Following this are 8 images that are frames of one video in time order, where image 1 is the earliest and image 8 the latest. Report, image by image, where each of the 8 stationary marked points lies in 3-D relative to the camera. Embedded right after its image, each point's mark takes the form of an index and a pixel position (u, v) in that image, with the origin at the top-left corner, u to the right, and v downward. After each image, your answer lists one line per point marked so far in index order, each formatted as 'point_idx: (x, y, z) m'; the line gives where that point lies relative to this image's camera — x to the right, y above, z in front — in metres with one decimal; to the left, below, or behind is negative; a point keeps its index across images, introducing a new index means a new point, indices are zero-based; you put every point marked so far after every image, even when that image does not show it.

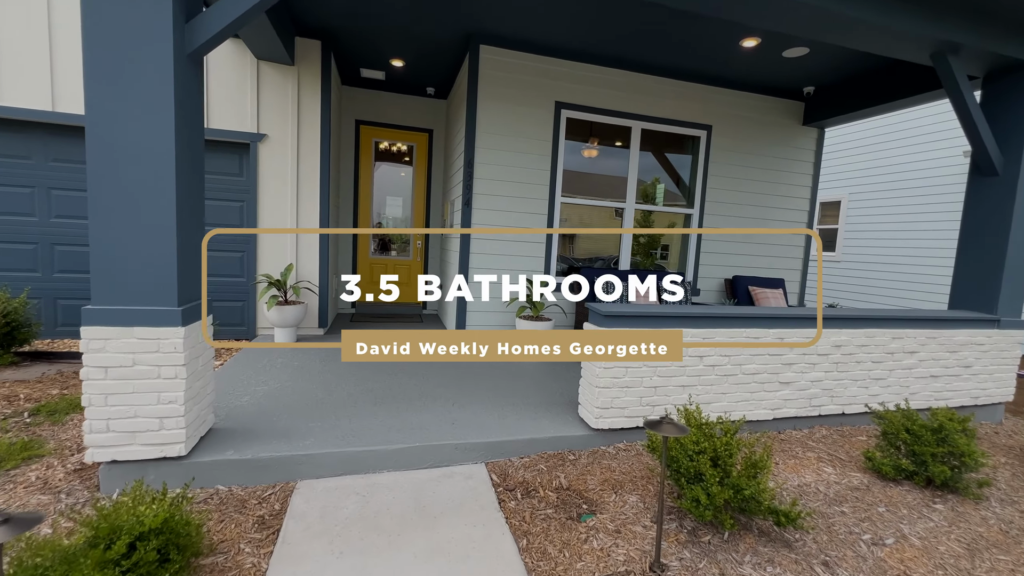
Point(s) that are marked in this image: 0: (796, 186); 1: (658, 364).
0: (+3.7, +1.3, +5.8) m
1: (+0.9, -0.5, +2.9) m
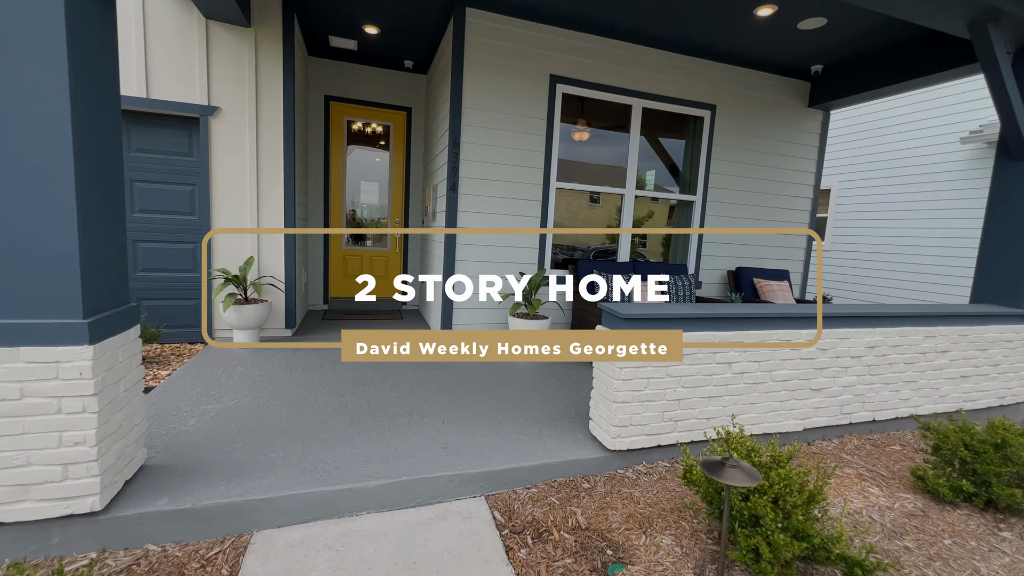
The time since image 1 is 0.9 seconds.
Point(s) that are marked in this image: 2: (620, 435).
0: (+3.6, +1.4, +5.5) m
1: (+1.0, -0.5, +2.5) m
2: (+0.6, -0.8, +2.4) m
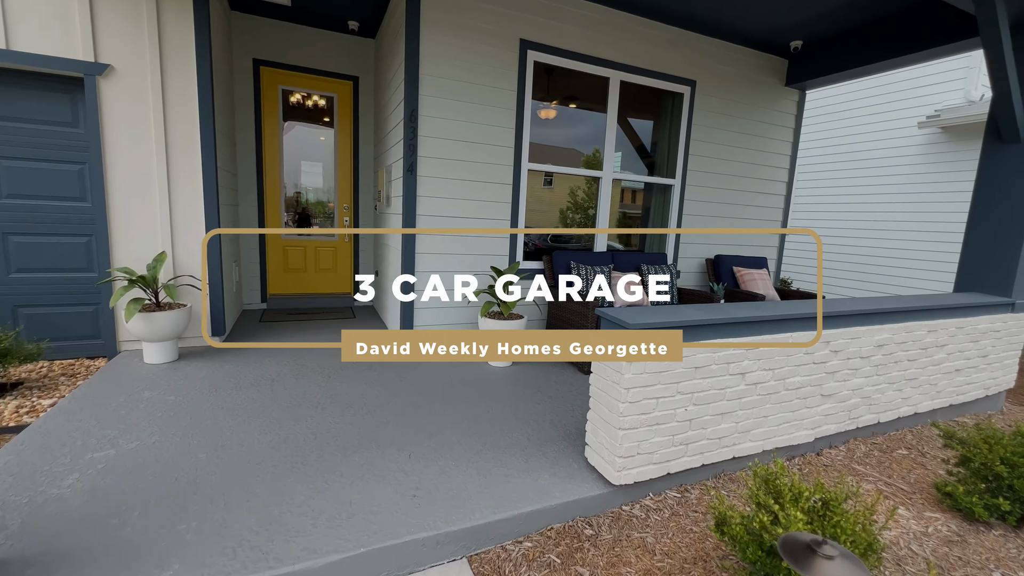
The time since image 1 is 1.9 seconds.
0: (+3.1, +1.6, +5.3) m
1: (+0.9, -0.5, +2.1) m
2: (+0.5, -0.8, +2.0) m
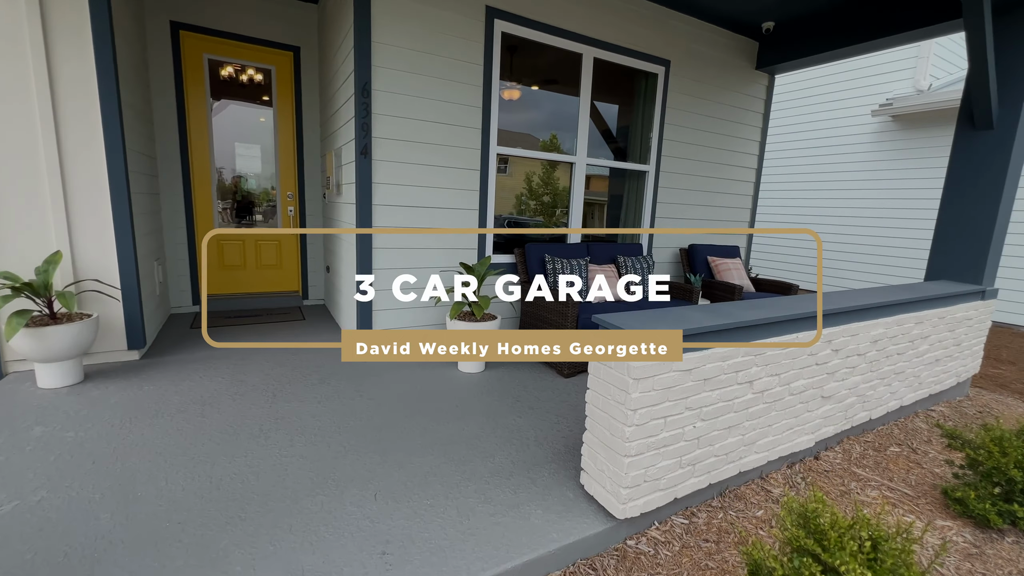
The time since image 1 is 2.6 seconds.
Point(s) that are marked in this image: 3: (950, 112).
0: (+2.7, +1.7, +5.2) m
1: (+0.8, -0.5, +1.9) m
2: (+0.5, -0.8, +1.7) m
3: (+6.0, +2.4, +6.1) m
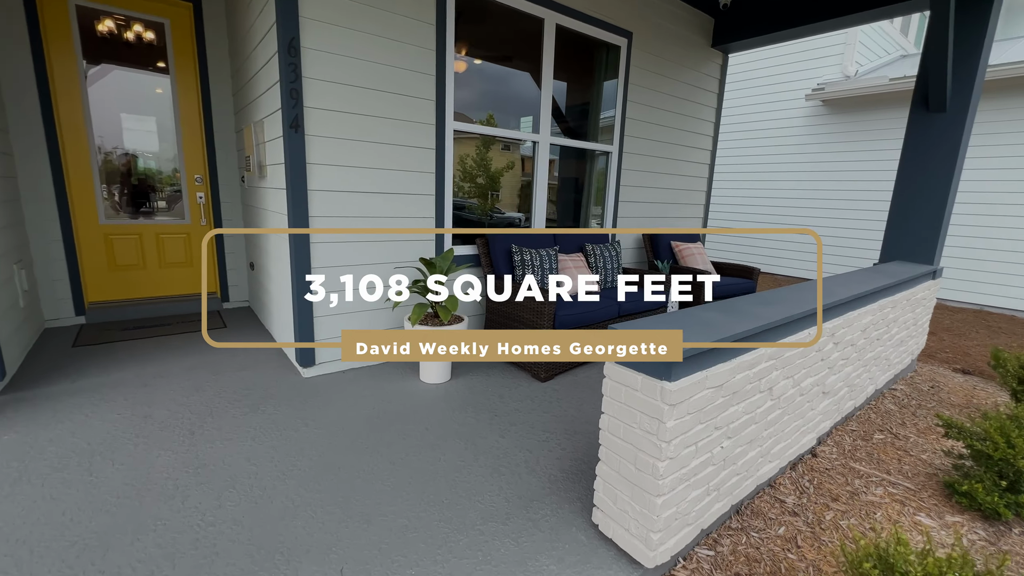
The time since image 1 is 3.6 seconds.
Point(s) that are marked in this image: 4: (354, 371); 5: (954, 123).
0: (+2.2, +1.9, +5.1) m
1: (+0.8, -0.5, +1.6) m
2: (+0.5, -0.8, +1.4) m
3: (+5.3, +2.8, +6.5) m
4: (-1.0, -0.5, +2.9) m
5: (+3.3, +1.2, +3.4) m
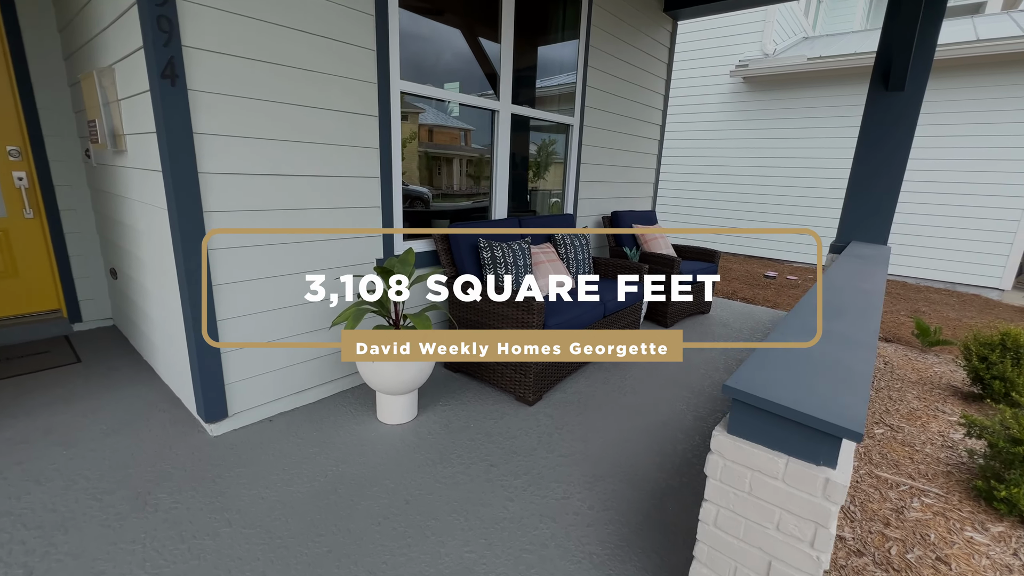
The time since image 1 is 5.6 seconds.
0: (+1.5, +2.1, +4.8) m
1: (+0.9, -0.5, +1.3) m
2: (+0.7, -0.9, +1.1) m
3: (+4.2, +3.2, +6.7) m
4: (-1.1, -0.6, +2.2) m
5: (+3.0, +1.4, +3.4) m
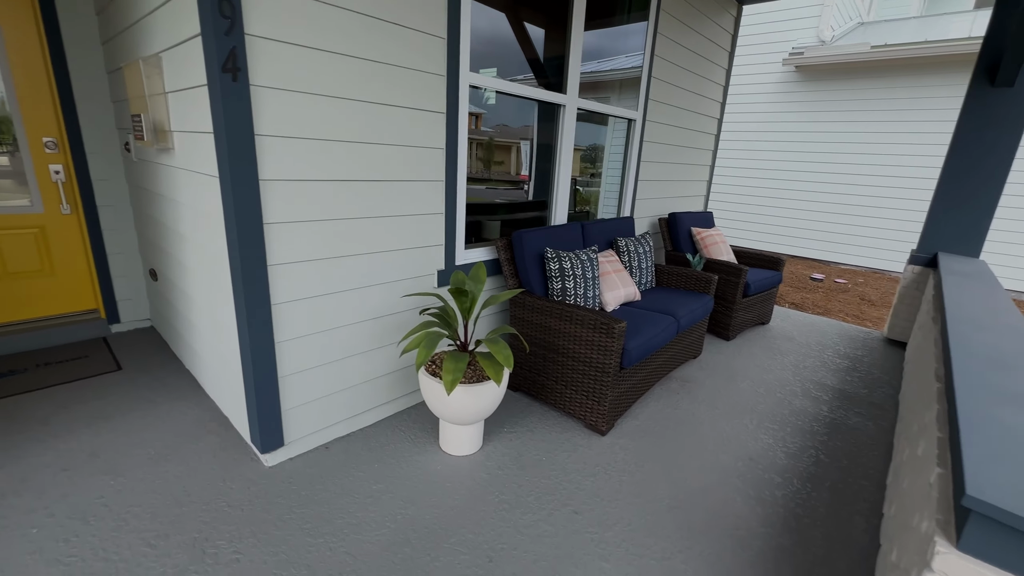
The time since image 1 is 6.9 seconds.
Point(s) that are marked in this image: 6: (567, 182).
0: (+2.0, +2.0, +4.5) m
1: (+1.3, -0.7, +1.0) m
2: (+1.0, -1.1, +0.8) m
3: (+4.8, +3.1, +6.3) m
4: (-0.8, -0.7, +2.0) m
5: (+3.4, +1.3, +3.0) m
6: (+0.4, +0.7, +3.0) m
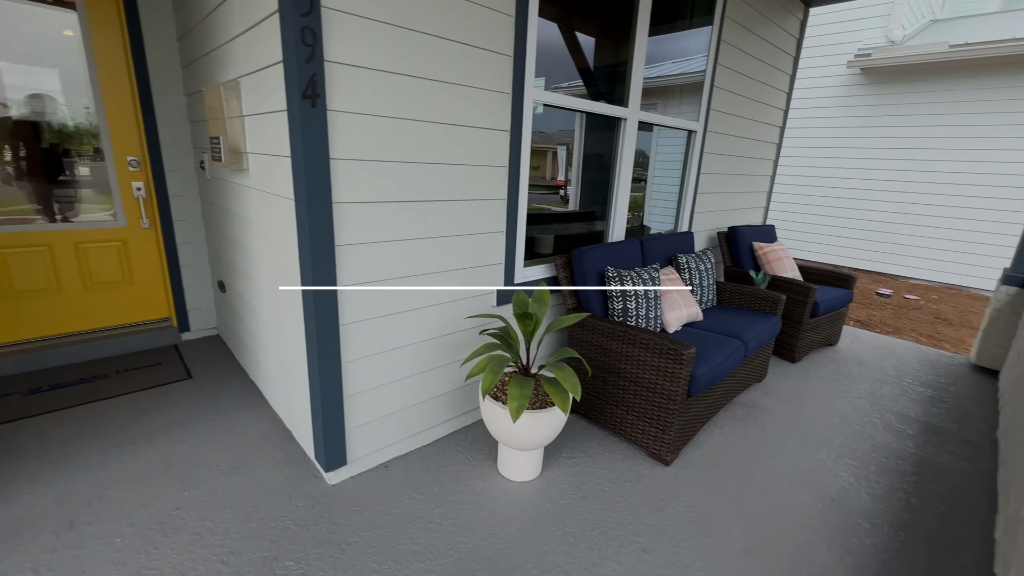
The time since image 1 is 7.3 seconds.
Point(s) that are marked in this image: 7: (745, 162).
0: (+2.5, +1.8, +4.3) m
1: (+1.4, -0.8, +0.9) m
2: (+1.2, -1.2, +0.7) m
3: (+5.5, +2.9, +5.8) m
4: (-0.5, -0.8, +2.0) m
5: (+3.8, +1.1, +2.7) m
6: (+0.7, +0.6, +2.9) m
7: (+2.1, +1.2, +4.2) m
